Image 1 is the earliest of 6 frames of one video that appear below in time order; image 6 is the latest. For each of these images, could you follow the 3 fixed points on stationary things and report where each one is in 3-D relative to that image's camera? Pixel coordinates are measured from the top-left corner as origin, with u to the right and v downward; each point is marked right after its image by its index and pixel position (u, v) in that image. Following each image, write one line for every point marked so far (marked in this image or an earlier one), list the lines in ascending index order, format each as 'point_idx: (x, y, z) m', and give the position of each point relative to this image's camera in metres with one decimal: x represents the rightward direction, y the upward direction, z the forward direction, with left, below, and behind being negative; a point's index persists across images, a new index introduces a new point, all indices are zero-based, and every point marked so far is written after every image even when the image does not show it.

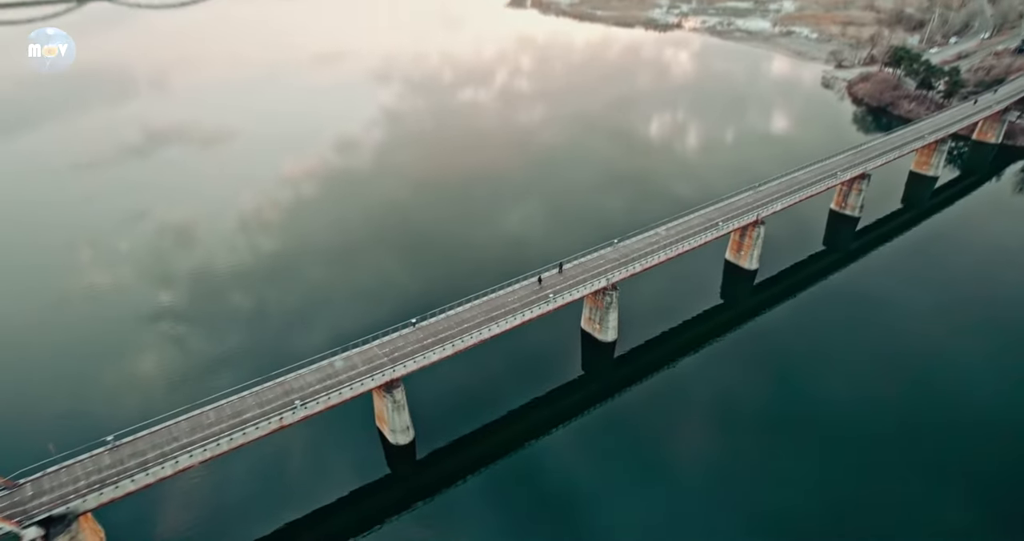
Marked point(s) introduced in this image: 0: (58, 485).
0: (-10.9, -5.0, +13.4) m
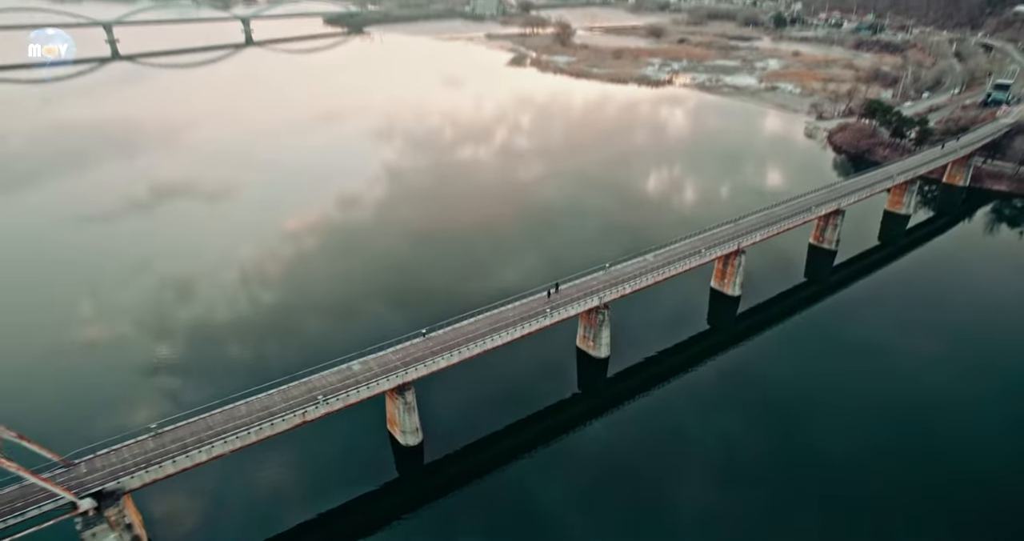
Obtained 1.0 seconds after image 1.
0: (-10.9, -5.2, +15.0) m
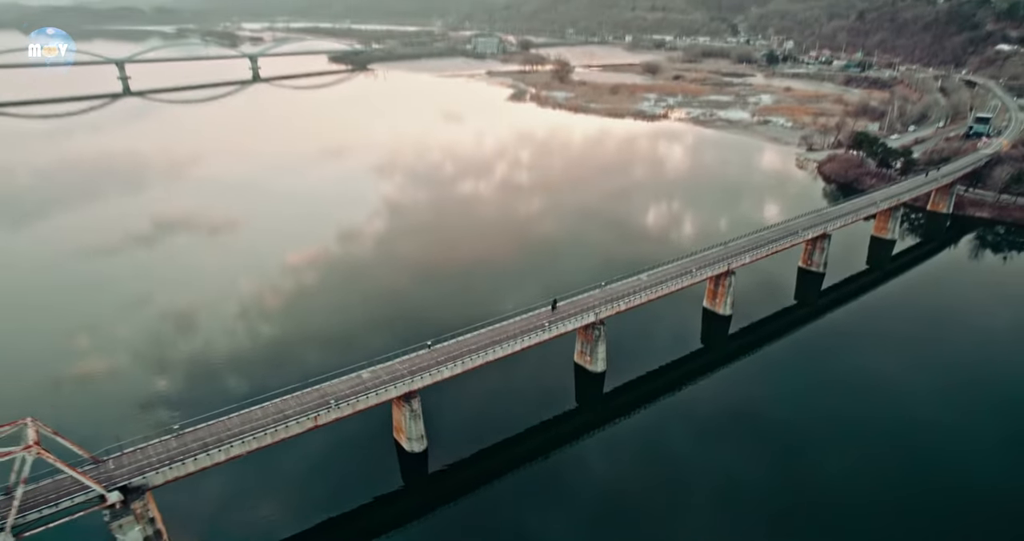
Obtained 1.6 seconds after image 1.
0: (-10.9, -5.5, +16.0) m
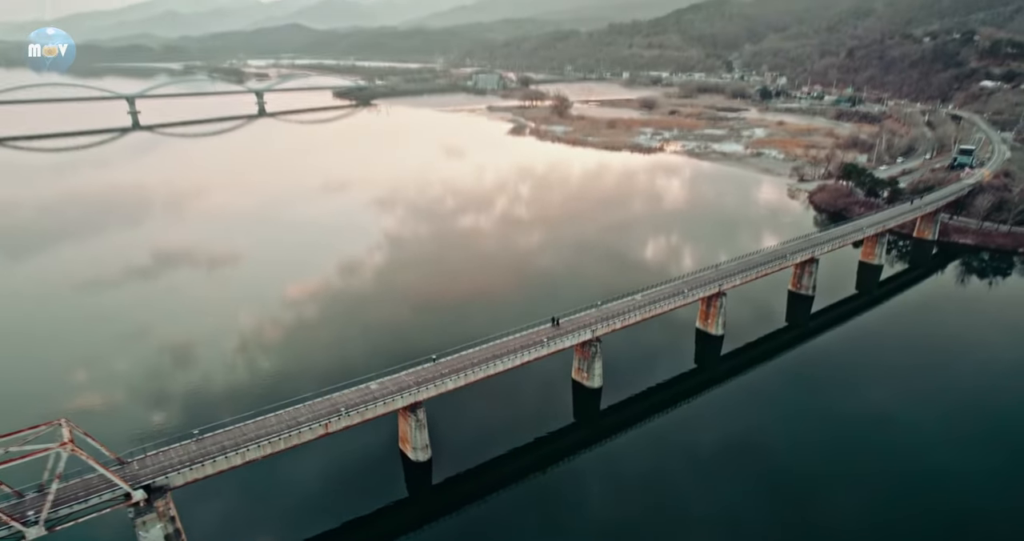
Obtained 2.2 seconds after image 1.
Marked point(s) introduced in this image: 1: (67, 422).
0: (-10.9, -5.9, +16.9) m
1: (-12.5, -4.3, +15.5) m
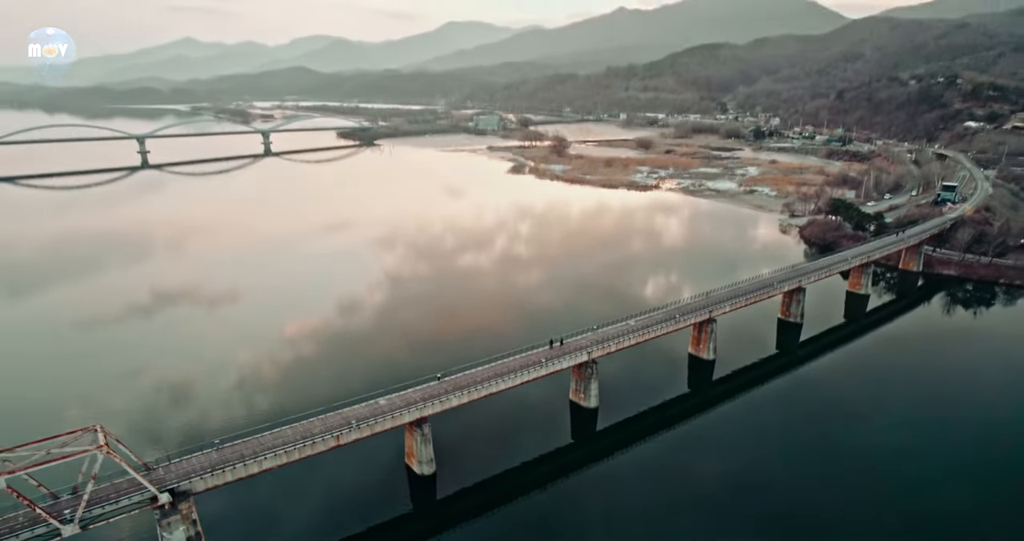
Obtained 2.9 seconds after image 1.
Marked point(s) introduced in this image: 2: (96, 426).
0: (-10.9, -6.5, +18.1) m
1: (-12.5, -4.8, +16.8) m
2: (-12.7, -4.8, +16.9) m
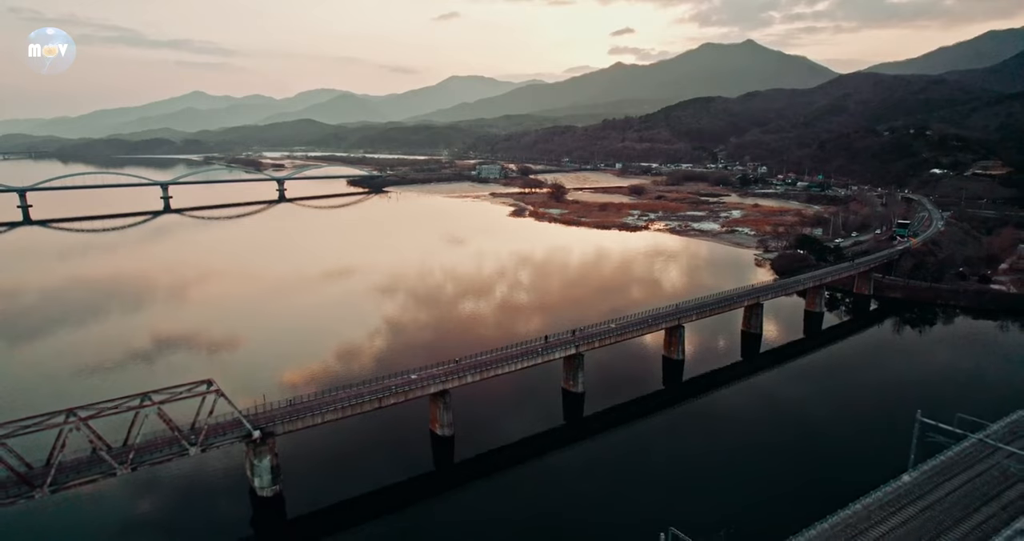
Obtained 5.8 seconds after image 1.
0: (-10.8, -6.4, +24.1) m
1: (-12.4, -4.6, +22.9) m
2: (-12.6, -4.6, +23.0) m
